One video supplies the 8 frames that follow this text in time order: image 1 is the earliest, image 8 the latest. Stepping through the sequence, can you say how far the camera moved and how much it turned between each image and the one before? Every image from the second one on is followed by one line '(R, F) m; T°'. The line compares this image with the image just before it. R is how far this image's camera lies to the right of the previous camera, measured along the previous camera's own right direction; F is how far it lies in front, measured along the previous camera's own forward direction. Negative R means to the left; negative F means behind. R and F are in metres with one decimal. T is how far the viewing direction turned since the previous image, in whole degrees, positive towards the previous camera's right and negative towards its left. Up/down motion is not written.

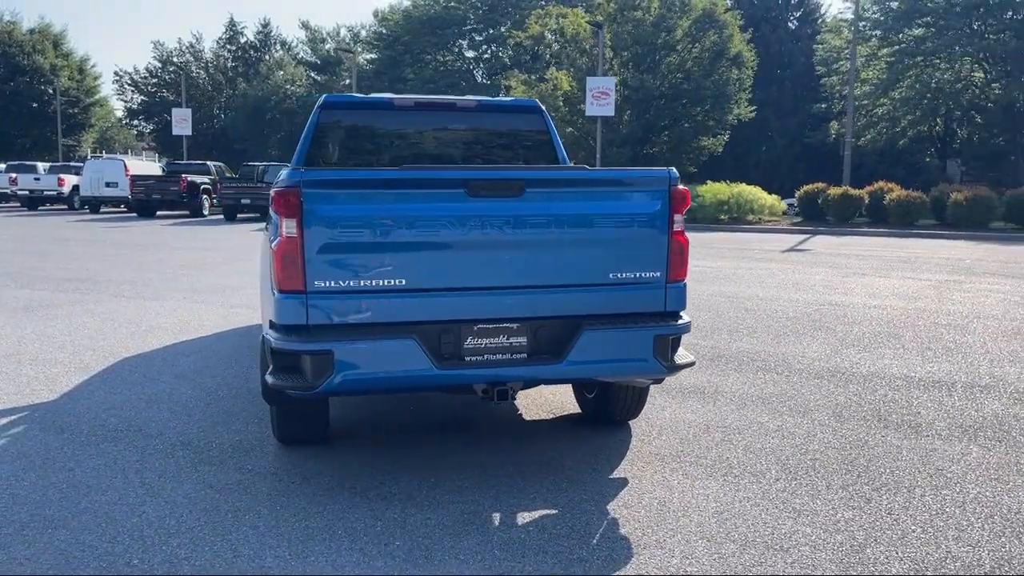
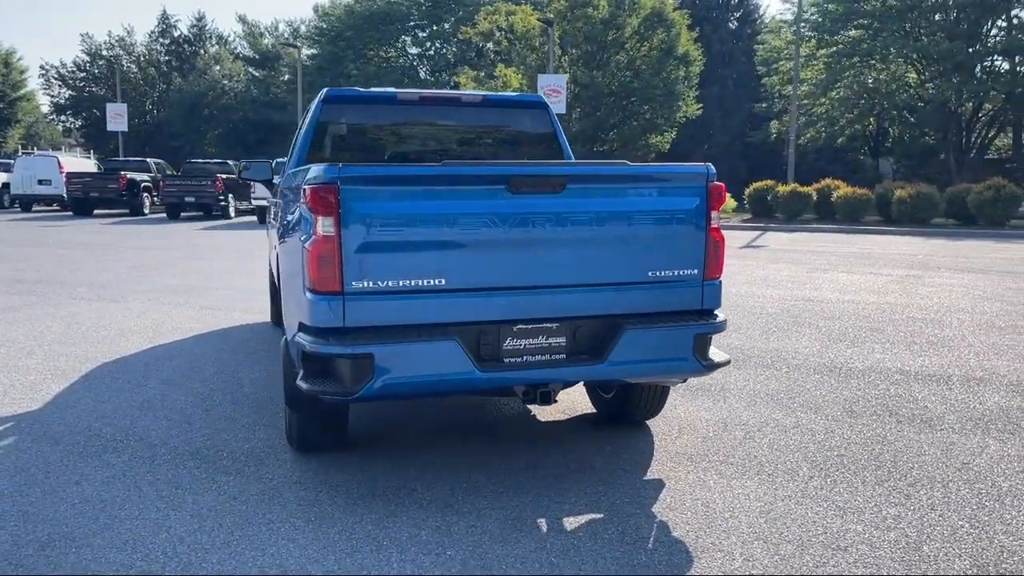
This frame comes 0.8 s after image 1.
(-0.5, +0.1) m; +4°
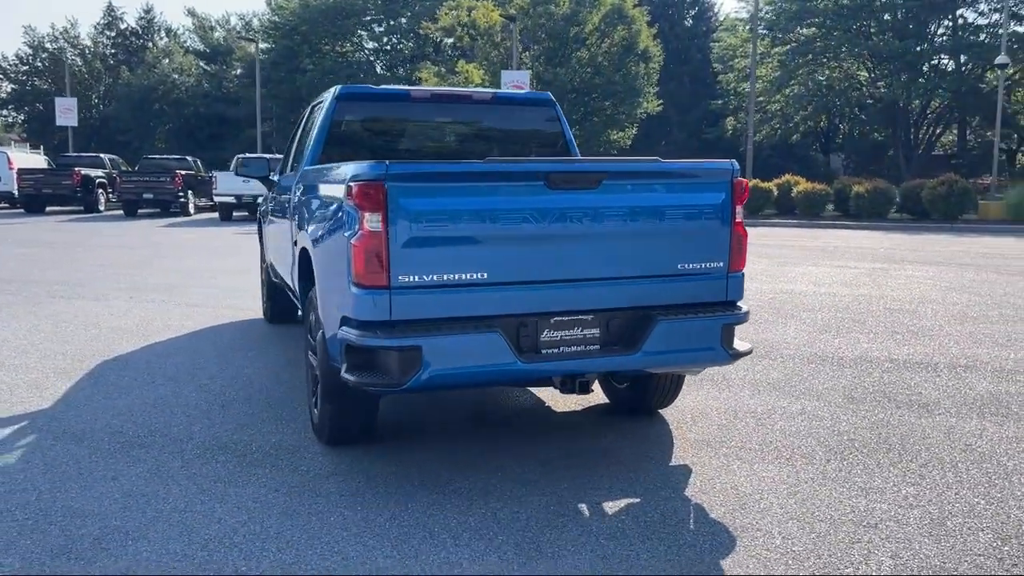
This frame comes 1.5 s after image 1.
(-0.4, -0.1) m; +3°
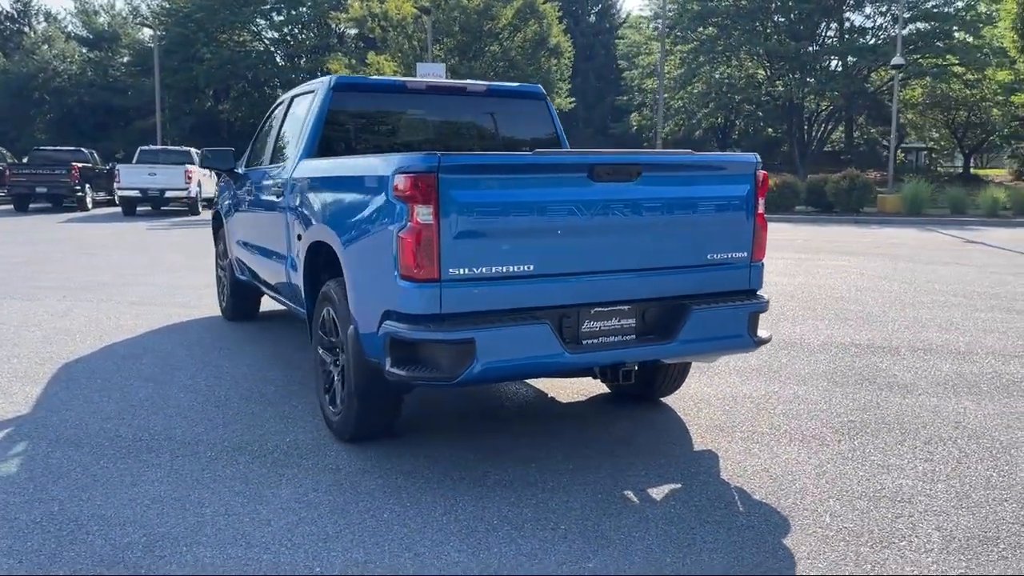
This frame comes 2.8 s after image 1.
(-0.7, 0.0) m; +7°
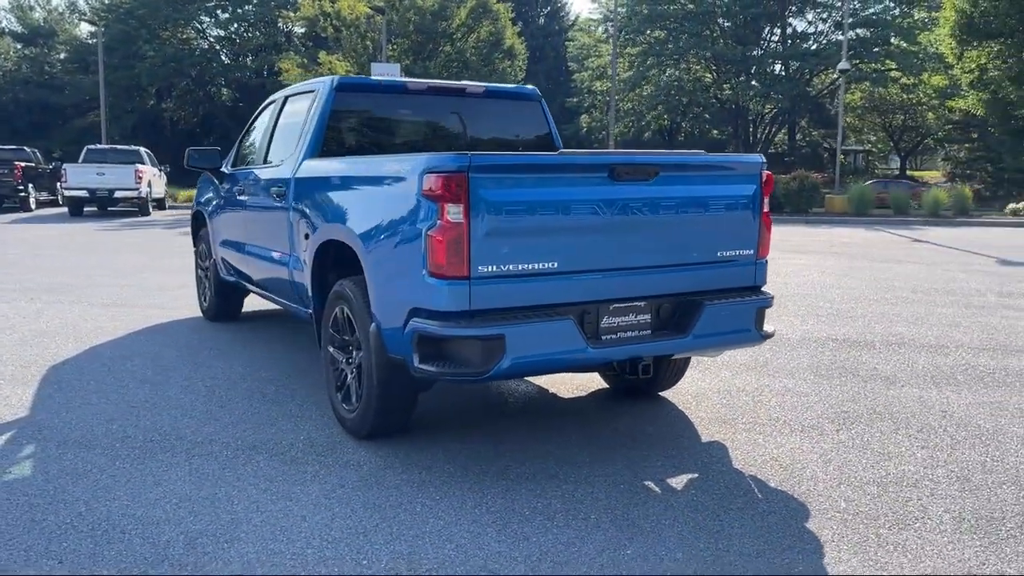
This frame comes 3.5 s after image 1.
(-0.4, -0.1) m; +3°
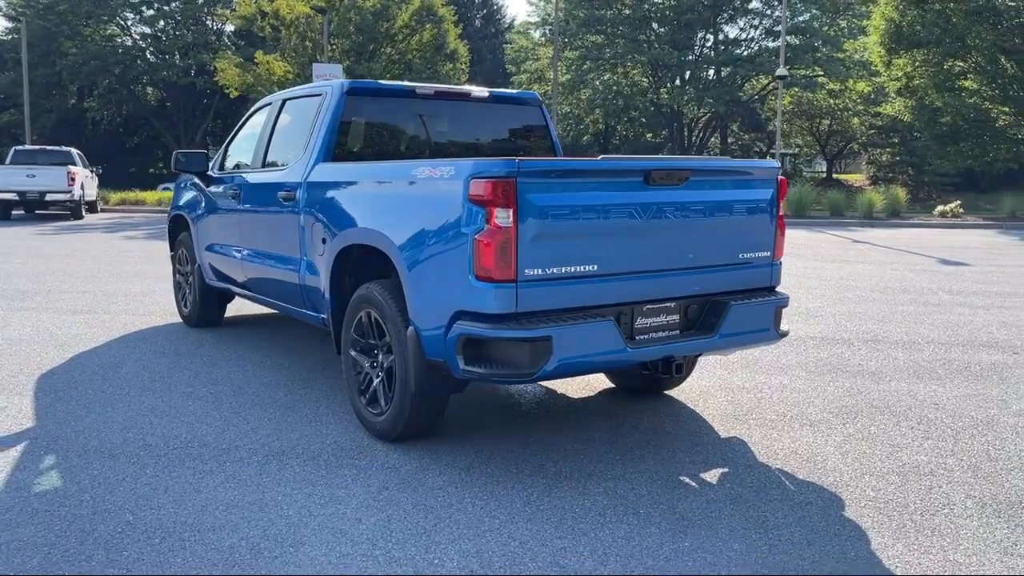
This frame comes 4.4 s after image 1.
(-0.6, -0.1) m; +4°
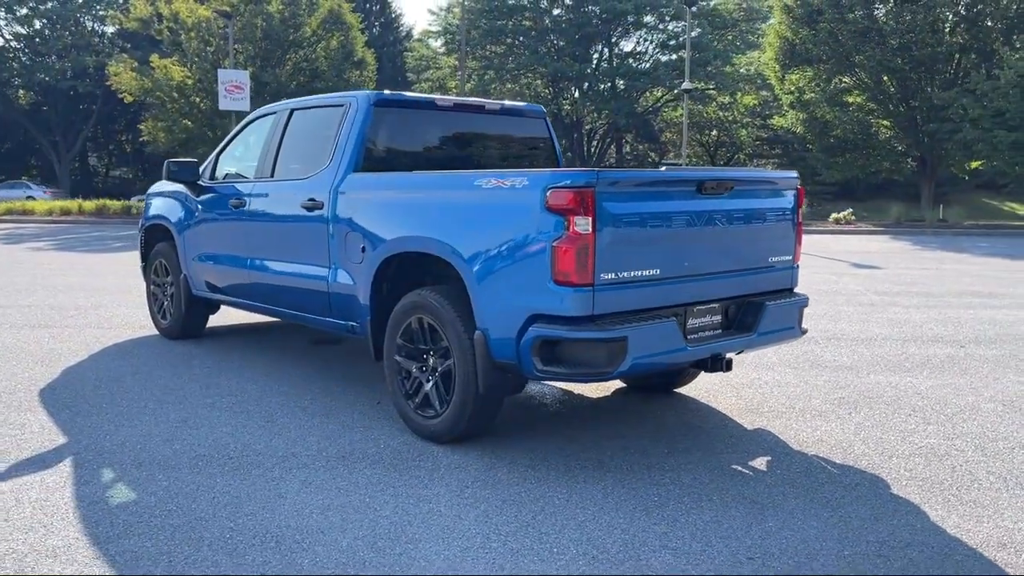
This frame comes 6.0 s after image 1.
(-1.0, -0.2) m; +7°
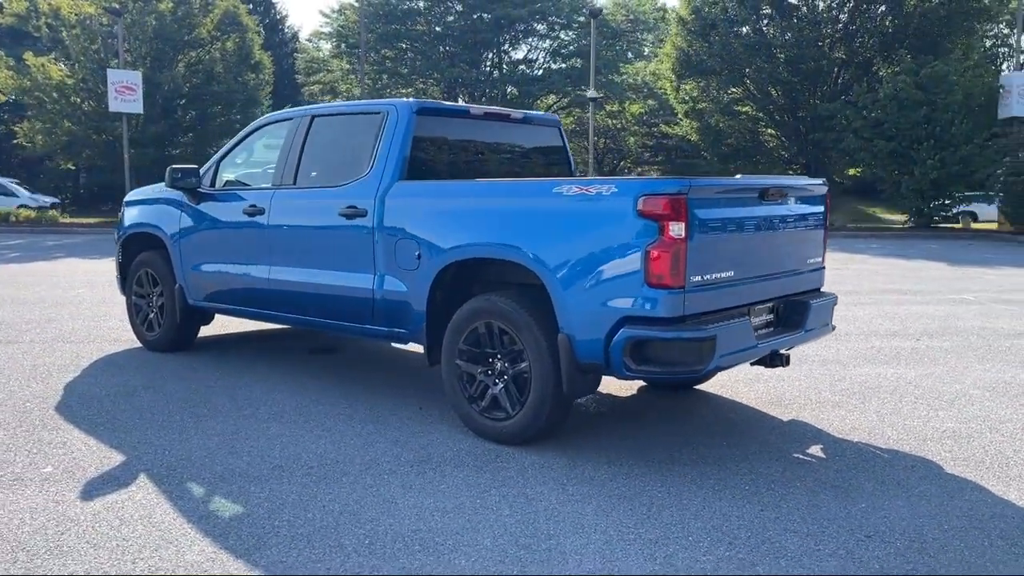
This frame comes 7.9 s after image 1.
(-1.2, -0.1) m; +8°
